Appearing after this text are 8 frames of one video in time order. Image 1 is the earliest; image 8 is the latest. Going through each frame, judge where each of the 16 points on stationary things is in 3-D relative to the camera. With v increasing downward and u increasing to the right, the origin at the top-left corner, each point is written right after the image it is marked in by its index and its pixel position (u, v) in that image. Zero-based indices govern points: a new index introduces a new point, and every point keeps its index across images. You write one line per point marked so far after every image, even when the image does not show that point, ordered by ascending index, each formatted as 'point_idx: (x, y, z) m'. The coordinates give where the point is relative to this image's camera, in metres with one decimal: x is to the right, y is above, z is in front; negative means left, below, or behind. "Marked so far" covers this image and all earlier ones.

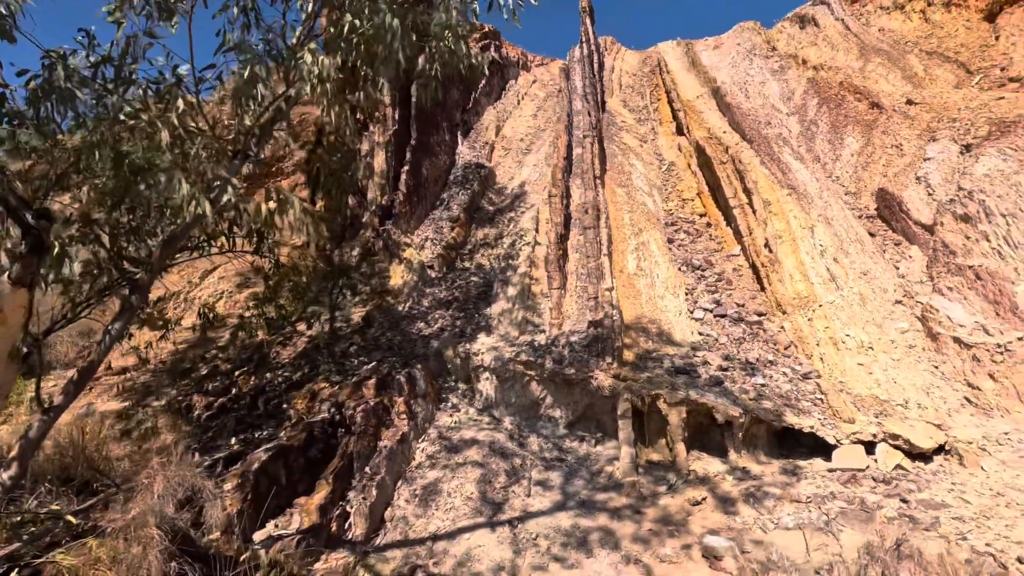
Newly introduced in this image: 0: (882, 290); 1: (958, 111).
0: (+4.0, 0.0, +5.8) m
1: (+6.5, +2.5, +7.8) m
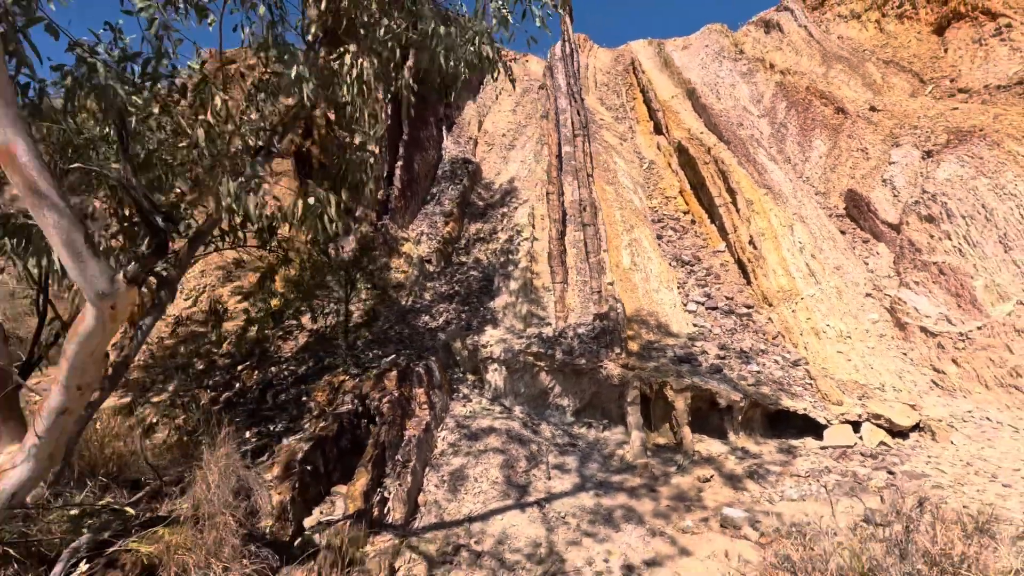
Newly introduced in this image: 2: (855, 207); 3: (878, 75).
0: (+4.0, 0.0, +6.3) m
1: (+6.4, +2.6, +8.4) m
2: (+4.6, +1.1, +7.2) m
3: (+7.1, +4.2, +10.4) m
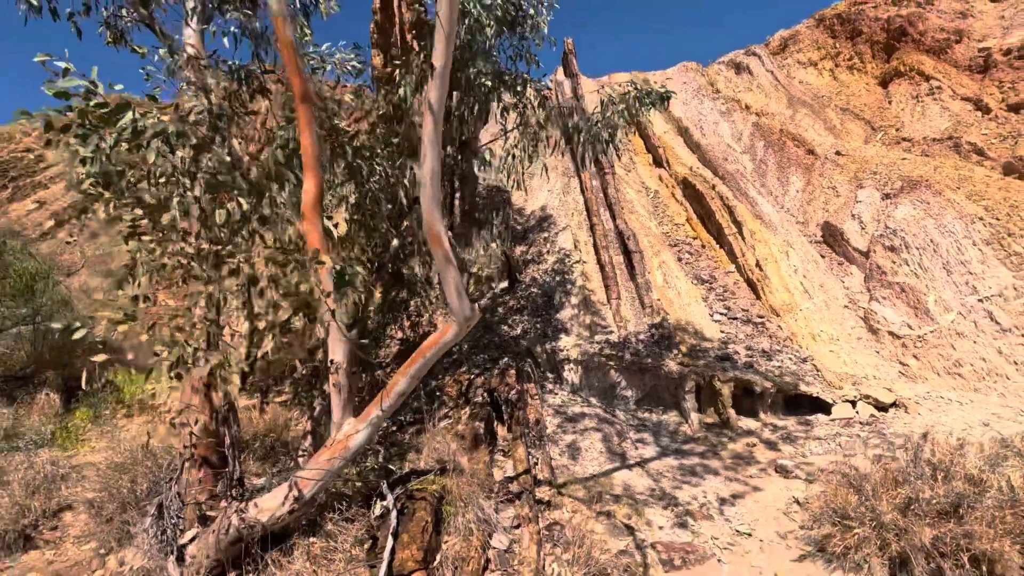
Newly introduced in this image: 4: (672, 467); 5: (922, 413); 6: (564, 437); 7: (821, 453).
0: (+4.9, -0.2, +8.1) m
1: (+7.1, +2.4, +10.5) m
2: (+5.4, +0.9, +9.1) m
3: (+7.6, +3.9, +12.5) m
4: (+1.6, -1.8, +5.5) m
5: (+4.6, -1.4, +6.1) m
6: (+0.6, -1.6, +5.8) m
7: (+3.1, -1.7, +5.4) m
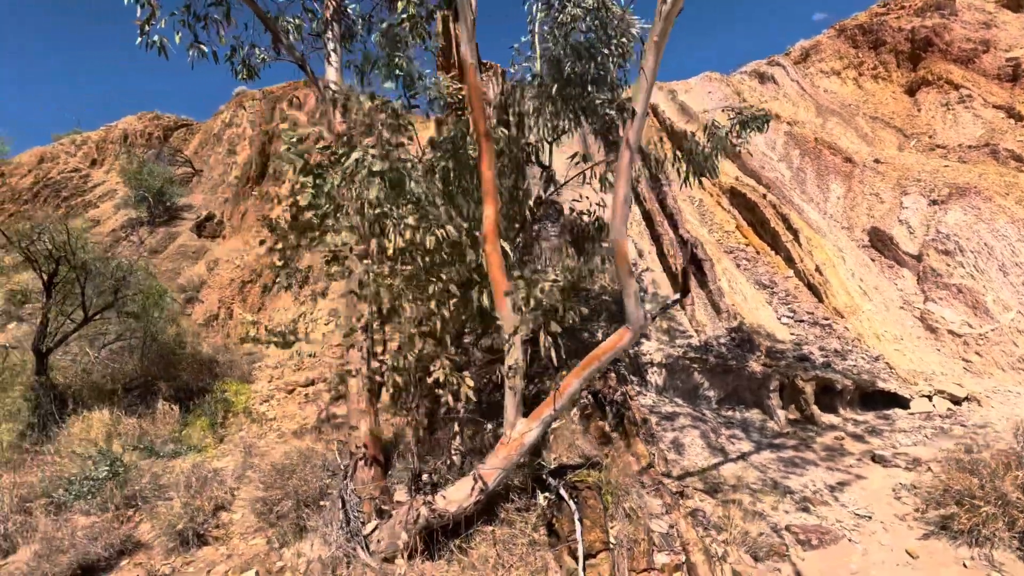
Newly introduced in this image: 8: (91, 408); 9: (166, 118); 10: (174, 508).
0: (+6.1, -0.2, +8.6) m
1: (+8.2, +2.4, +11.0) m
2: (+6.6, +0.8, +9.6) m
3: (+8.7, +3.9, +13.0) m
4: (+2.9, -1.9, +5.9) m
5: (+5.9, -1.4, +6.5) m
6: (+1.8, -1.7, +6.2) m
7: (+4.3, -1.7, +5.9) m
8: (-5.8, -1.7, +7.5) m
9: (-12.7, +6.2, +19.5) m
10: (-3.3, -2.2, +5.3) m
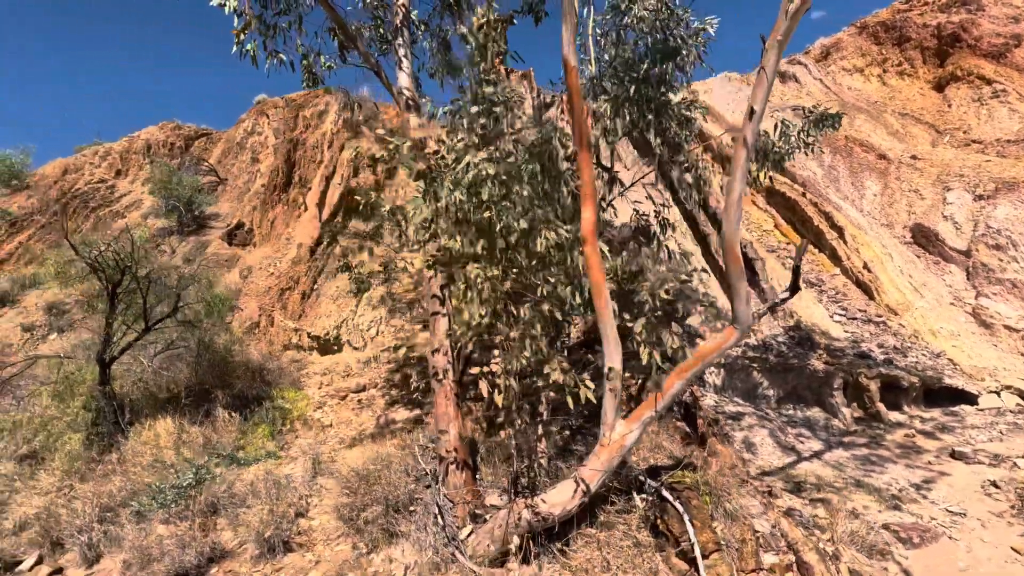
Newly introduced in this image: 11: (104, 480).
0: (+6.9, -0.1, +8.6) m
1: (+9.0, +2.5, +10.9) m
2: (+7.4, +0.9, +9.5) m
3: (+9.4, +4.0, +13.0) m
4: (+3.7, -1.9, +5.9) m
5: (+6.7, -1.4, +6.5) m
6: (+2.6, -1.7, +6.2) m
7: (+5.1, -1.7, +5.8) m
8: (-5.0, -1.8, +7.5) m
9: (-11.9, +5.9, +19.6) m
10: (-2.5, -2.3, +5.3) m
11: (-4.7, -2.2, +6.1) m
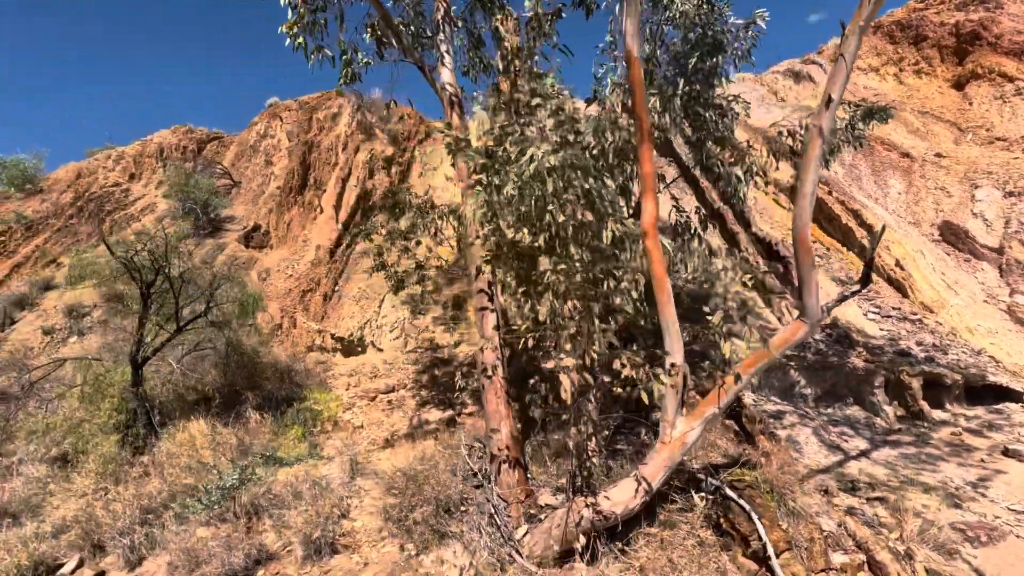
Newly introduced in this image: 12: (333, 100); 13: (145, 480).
0: (+7.4, -0.1, +8.5) m
1: (+9.4, +2.5, +10.9) m
2: (+7.8, +0.9, +9.4) m
3: (+9.9, +4.0, +12.9) m
4: (+4.1, -1.8, +5.8) m
5: (+7.1, -1.3, +6.4) m
6: (+3.1, -1.6, +6.1) m
7: (+5.6, -1.6, +5.7) m
8: (-4.5, -1.8, +7.4) m
9: (-11.5, +5.8, +19.6) m
10: (-2.1, -2.2, +5.2) m
11: (-4.2, -2.2, +6.1) m
12: (-5.5, +5.8, +16.6) m
13: (-4.2, -2.2, +6.1) m
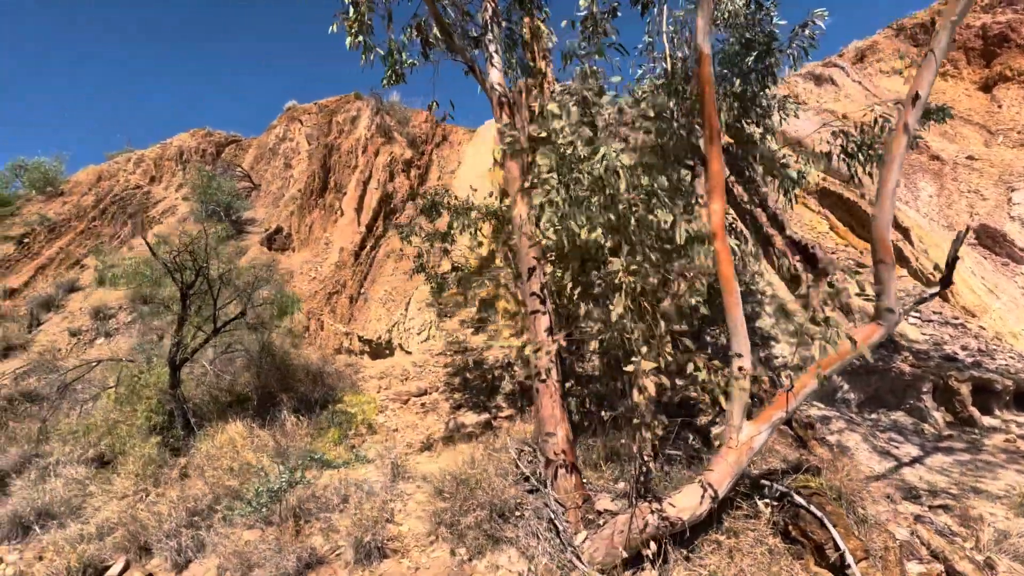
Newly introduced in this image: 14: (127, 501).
0: (+7.9, -0.2, +8.3) m
1: (+10.0, +2.4, +10.7) m
2: (+8.4, +0.9, +9.3) m
3: (+10.5, +3.9, +12.8) m
4: (+4.6, -1.8, +5.7) m
5: (+7.6, -1.4, +6.2) m
6: (+3.5, -1.7, +6.0) m
7: (+6.1, -1.6, +5.6) m
8: (-4.0, -1.8, +7.4) m
9: (-10.8, +5.7, +19.7) m
10: (-1.6, -2.2, +5.2) m
11: (-3.7, -2.2, +6.0) m
12: (-4.9, +5.7, +16.6) m
13: (-3.7, -2.2, +6.0) m
14: (-4.2, -2.3, +5.8) m
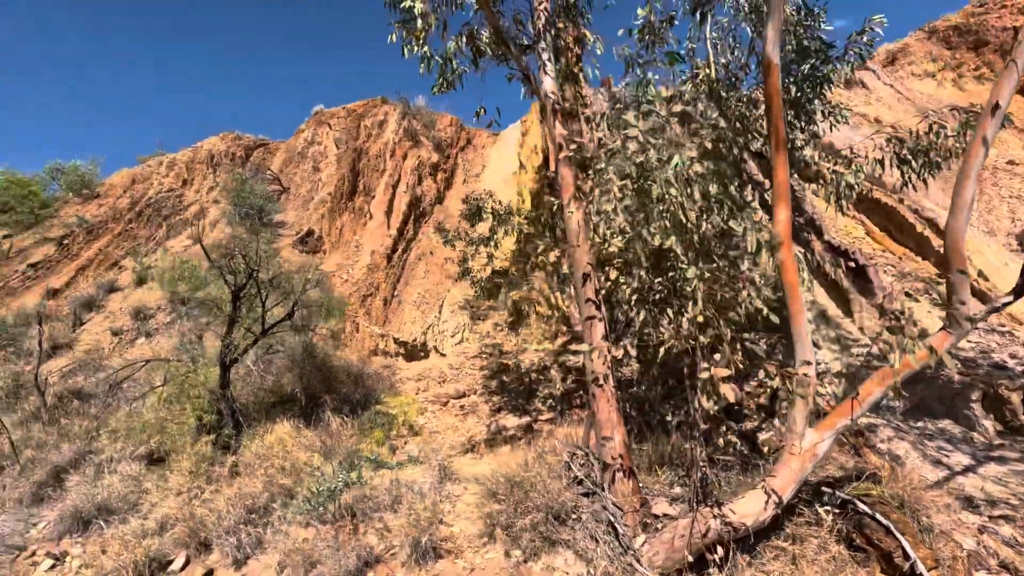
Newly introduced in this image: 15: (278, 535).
0: (+8.5, -0.3, +8.2) m
1: (+10.7, +2.3, +10.5) m
2: (+9.0, +0.7, +9.1) m
3: (+11.2, +3.7, +12.6) m
4: (+5.2, -1.9, +5.6) m
5: (+8.1, -1.5, +6.1) m
6: (+4.1, -1.8, +6.0) m
7: (+6.6, -1.7, +5.5) m
8: (-3.4, -1.9, +7.5) m
9: (-9.9, +5.6, +20.0) m
10: (-1.1, -2.3, +5.3) m
11: (-3.2, -2.2, +6.2) m
12: (-4.1, +5.7, +16.8) m
13: (-3.1, -2.2, +6.2) m
14: (-3.7, -2.3, +6.0) m
15: (-2.3, -2.4, +5.3) m
